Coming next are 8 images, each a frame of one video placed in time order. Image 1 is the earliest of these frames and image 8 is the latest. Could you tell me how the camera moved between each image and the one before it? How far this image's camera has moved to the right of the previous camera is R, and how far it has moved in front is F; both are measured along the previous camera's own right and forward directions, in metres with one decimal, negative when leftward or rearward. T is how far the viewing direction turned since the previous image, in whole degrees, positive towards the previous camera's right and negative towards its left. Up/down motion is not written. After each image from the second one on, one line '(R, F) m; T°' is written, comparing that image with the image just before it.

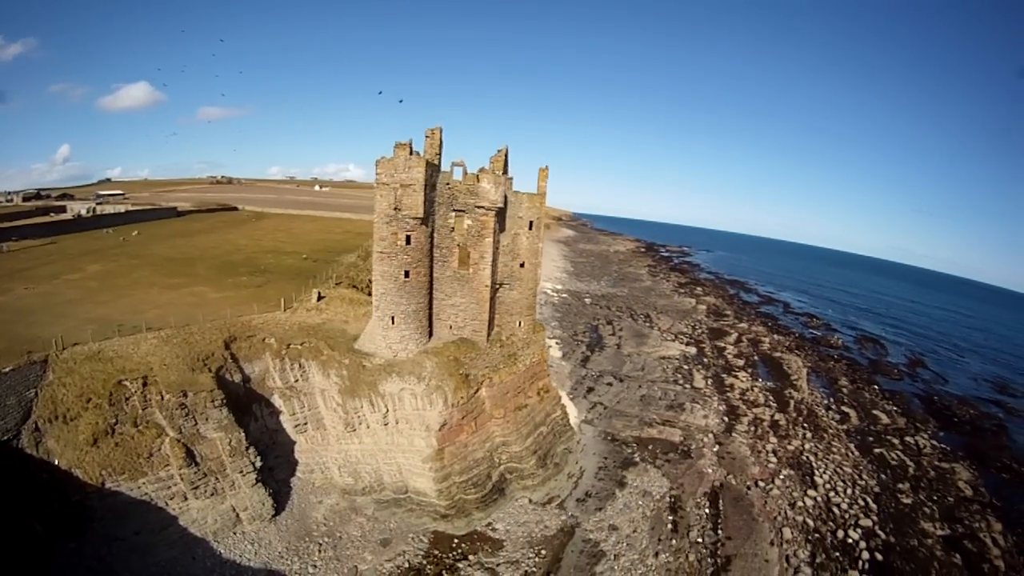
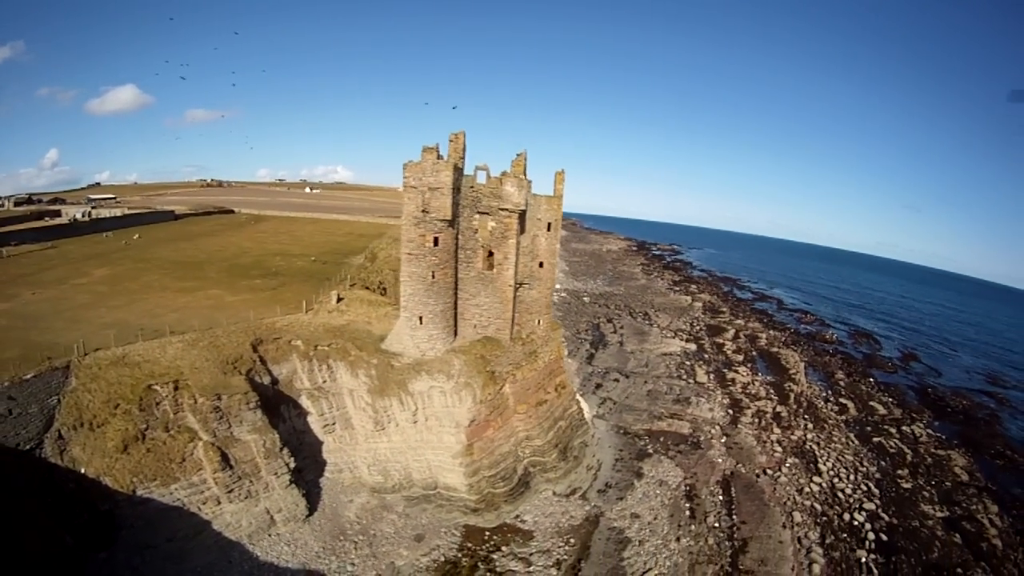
(-1.9, -0.6) m; +2°
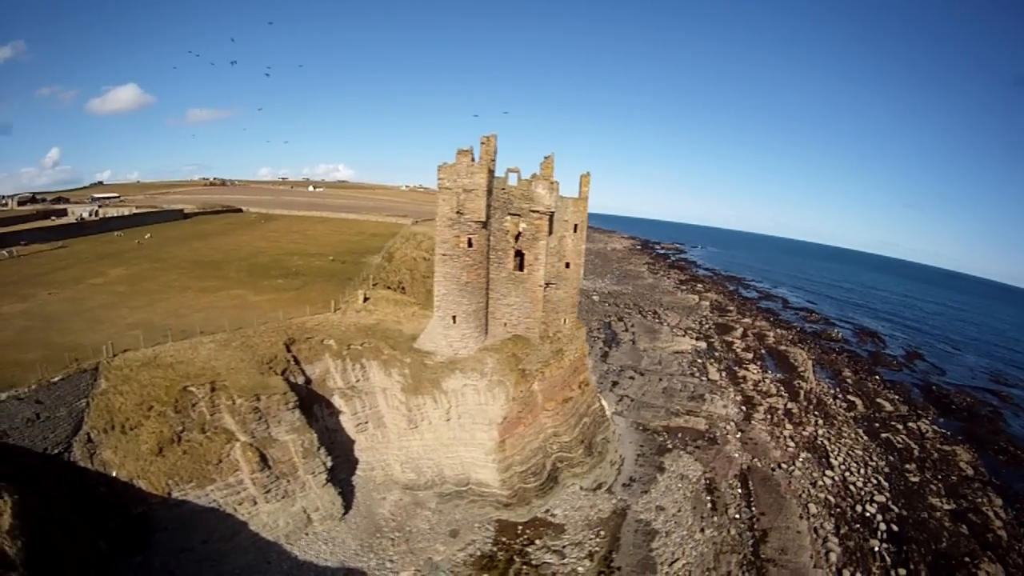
(-1.9, -0.4) m; +1°
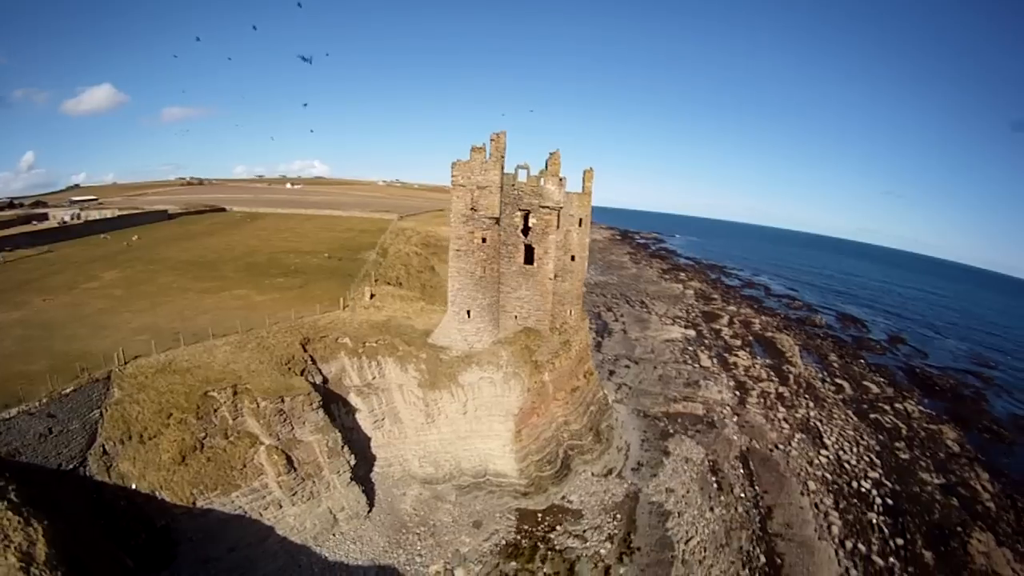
(-1.8, -0.3) m; +3°
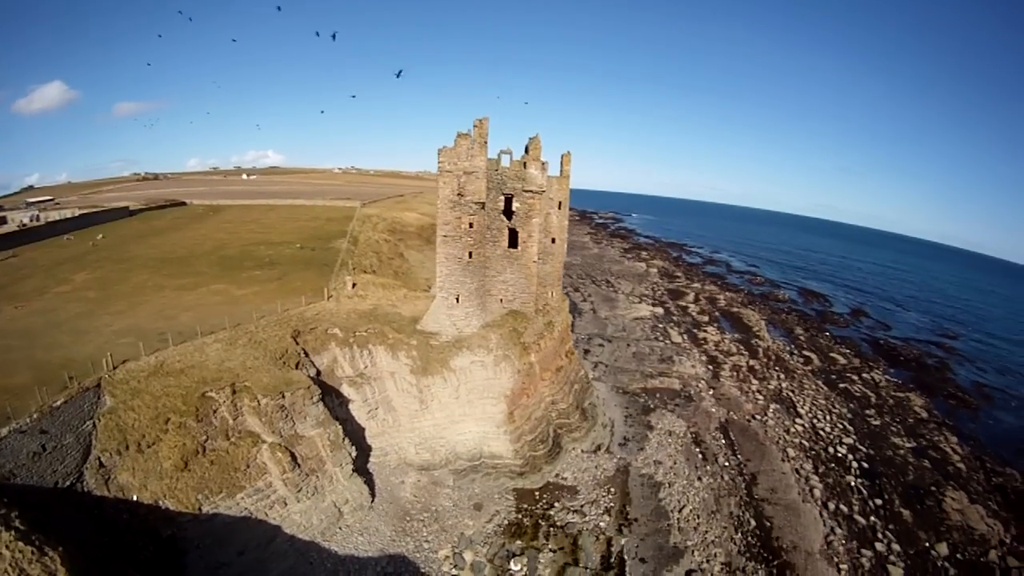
(-1.4, -0.2) m; +5°
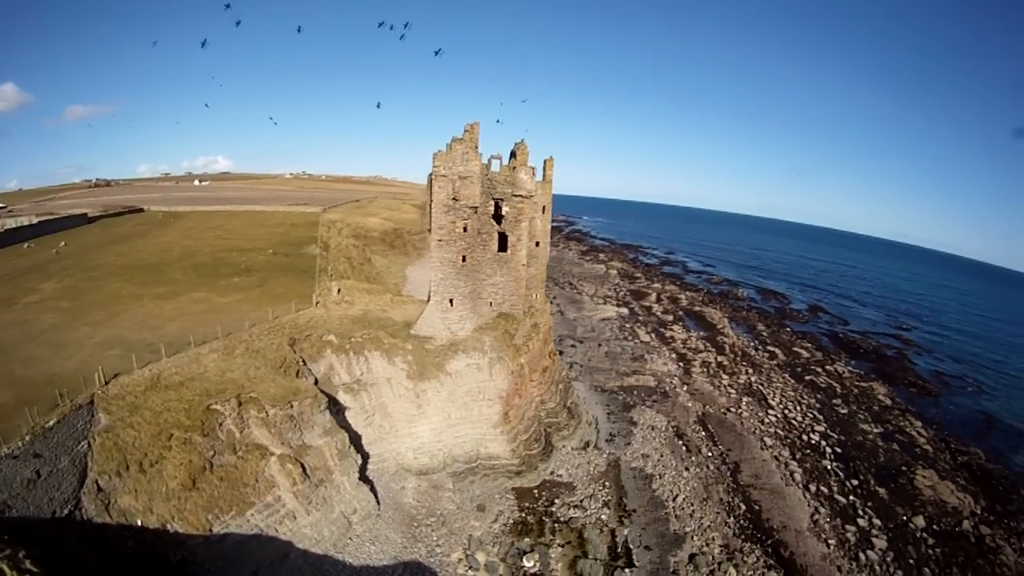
(-2.2, -0.2) m; +6°
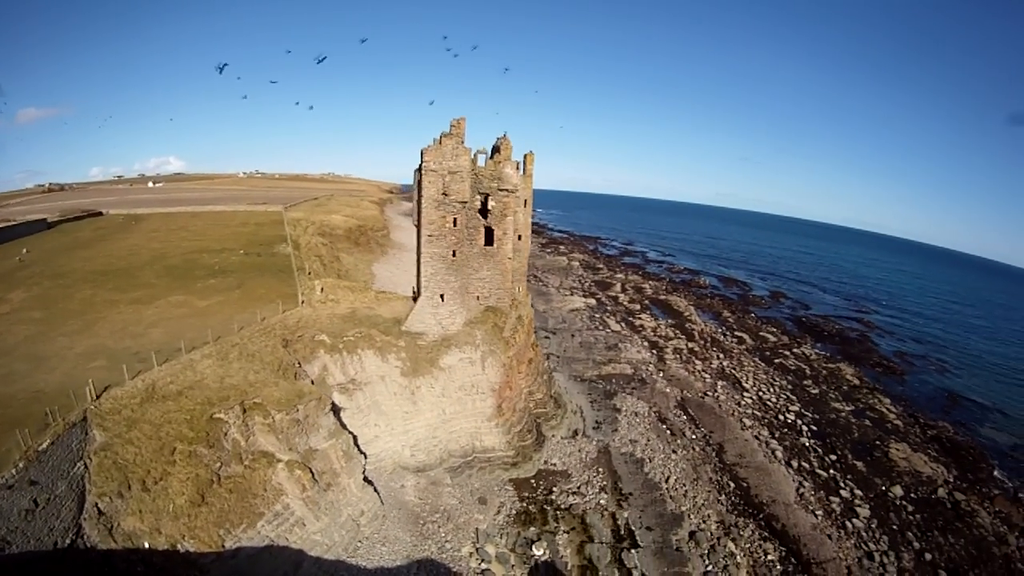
(-2.0, 0.0) m; +6°
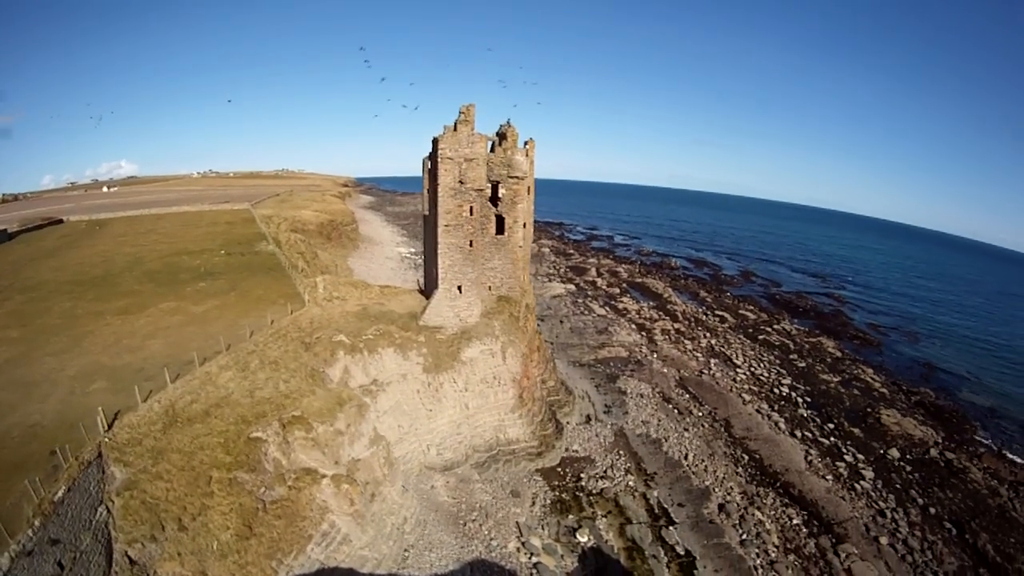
(-3.1, +0.6) m; +5°
